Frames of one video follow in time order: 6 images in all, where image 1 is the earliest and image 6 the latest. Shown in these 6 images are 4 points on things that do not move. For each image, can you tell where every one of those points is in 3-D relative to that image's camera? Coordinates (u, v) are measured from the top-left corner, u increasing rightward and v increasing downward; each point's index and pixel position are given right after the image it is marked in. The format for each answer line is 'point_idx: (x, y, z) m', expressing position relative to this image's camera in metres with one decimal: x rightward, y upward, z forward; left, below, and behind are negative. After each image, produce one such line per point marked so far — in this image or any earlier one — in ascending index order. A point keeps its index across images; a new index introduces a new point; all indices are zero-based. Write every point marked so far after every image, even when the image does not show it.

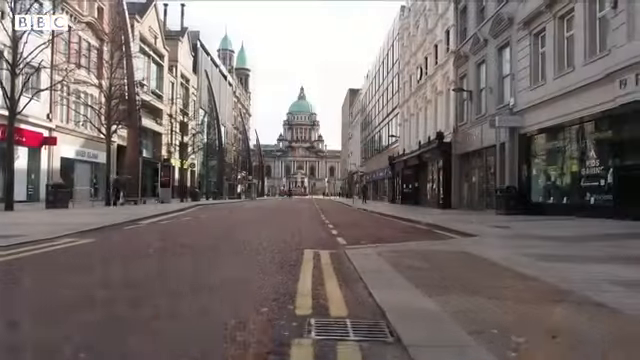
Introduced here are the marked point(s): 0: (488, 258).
0: (+2.5, -1.2, +9.2) m
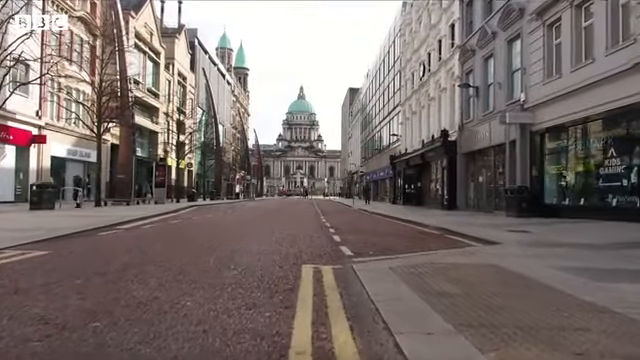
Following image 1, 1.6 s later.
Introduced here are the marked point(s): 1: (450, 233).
0: (+2.5, -1.2, +7.7) m
1: (+3.3, -1.4, +15.6) m
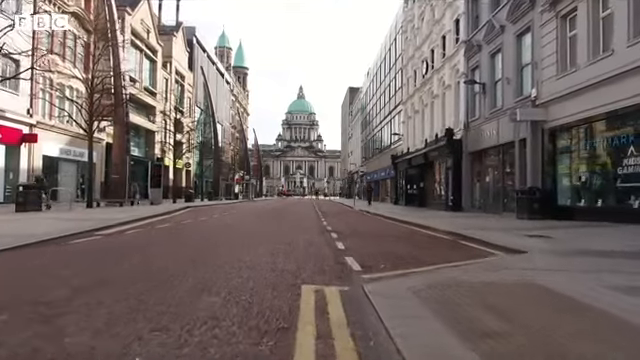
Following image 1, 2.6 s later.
0: (+2.6, -1.2, +6.5) m
1: (+3.3, -1.4, +14.3) m
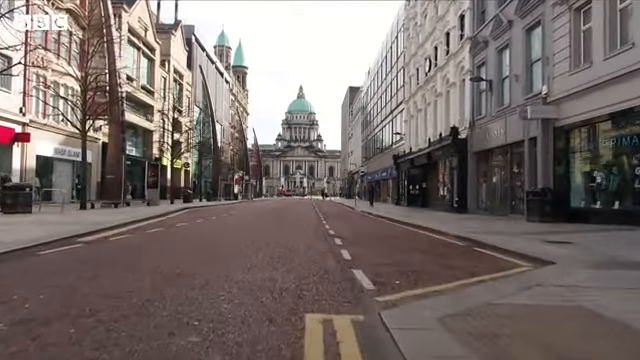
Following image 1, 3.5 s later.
0: (+2.6, -1.2, +5.4) m
1: (+3.4, -1.4, +13.3) m
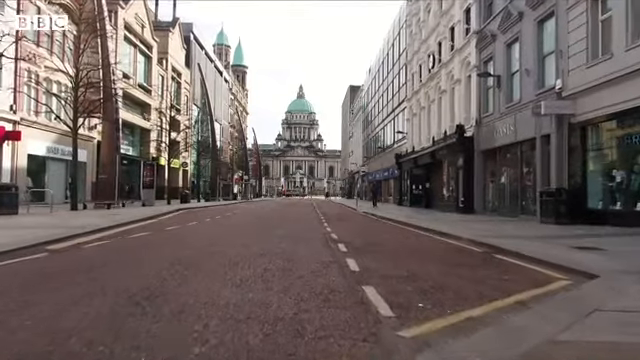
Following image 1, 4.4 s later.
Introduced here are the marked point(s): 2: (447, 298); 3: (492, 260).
0: (+2.6, -1.2, +4.2) m
1: (+3.4, -1.4, +12.1) m
2: (+1.2, -1.1, +5.9) m
3: (+2.8, -1.3, +10.0) m
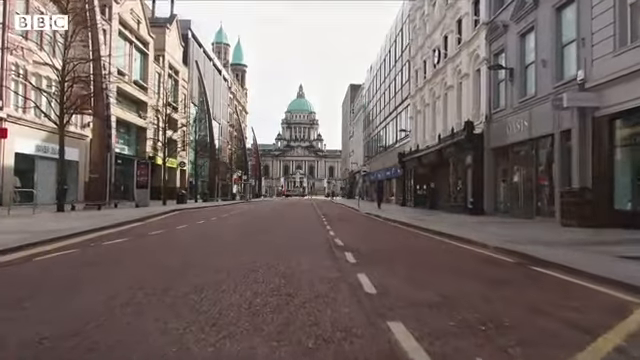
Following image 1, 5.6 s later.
0: (+2.7, -1.2, +2.5) m
1: (+3.5, -1.3, +10.4) m
2: (+1.3, -1.1, +4.2) m
3: (+2.8, -1.3, +8.3) m
